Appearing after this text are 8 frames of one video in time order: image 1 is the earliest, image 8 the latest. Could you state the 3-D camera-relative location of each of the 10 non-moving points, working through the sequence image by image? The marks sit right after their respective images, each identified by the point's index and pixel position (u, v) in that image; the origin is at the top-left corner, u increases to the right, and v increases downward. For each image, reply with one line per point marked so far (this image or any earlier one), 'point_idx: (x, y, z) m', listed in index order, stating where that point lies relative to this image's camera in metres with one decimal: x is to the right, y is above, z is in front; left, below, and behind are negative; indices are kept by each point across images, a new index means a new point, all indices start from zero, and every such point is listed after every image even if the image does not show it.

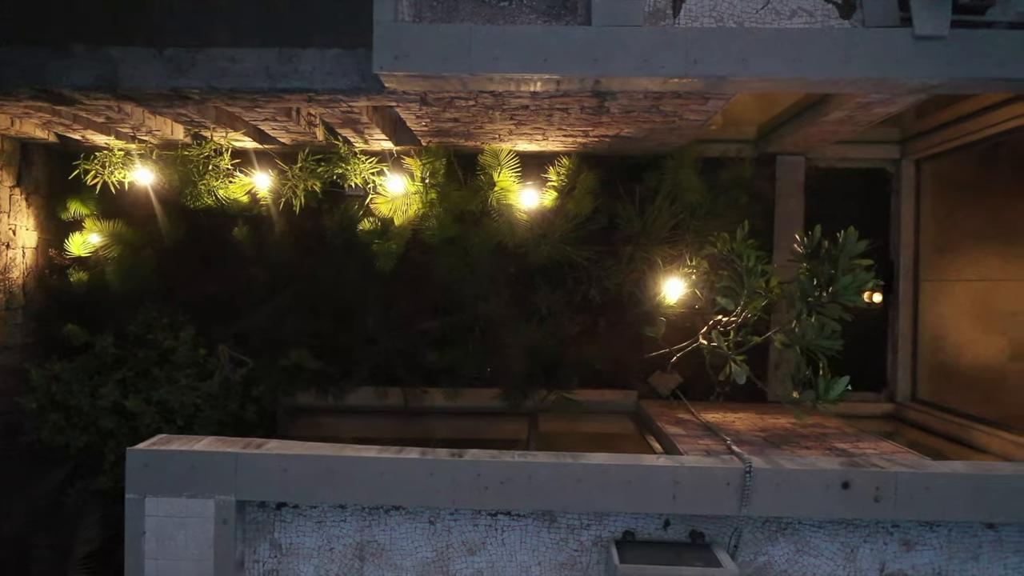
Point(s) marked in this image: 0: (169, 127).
0: (-1.7, +0.8, +5.5) m
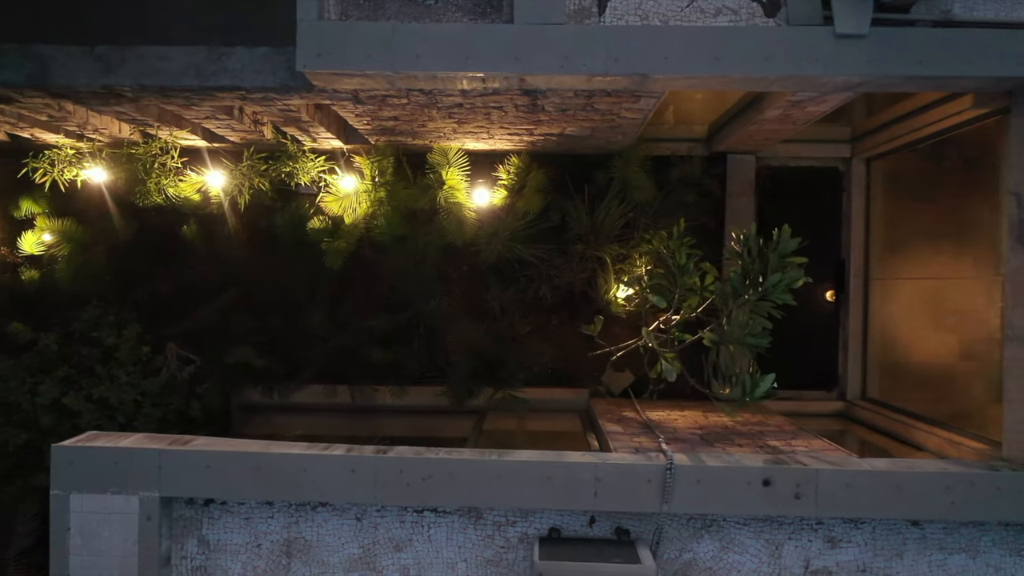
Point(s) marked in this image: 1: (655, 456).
0: (-1.9, +0.8, +5.5) m
1: (+0.5, -0.6, +4.1) m
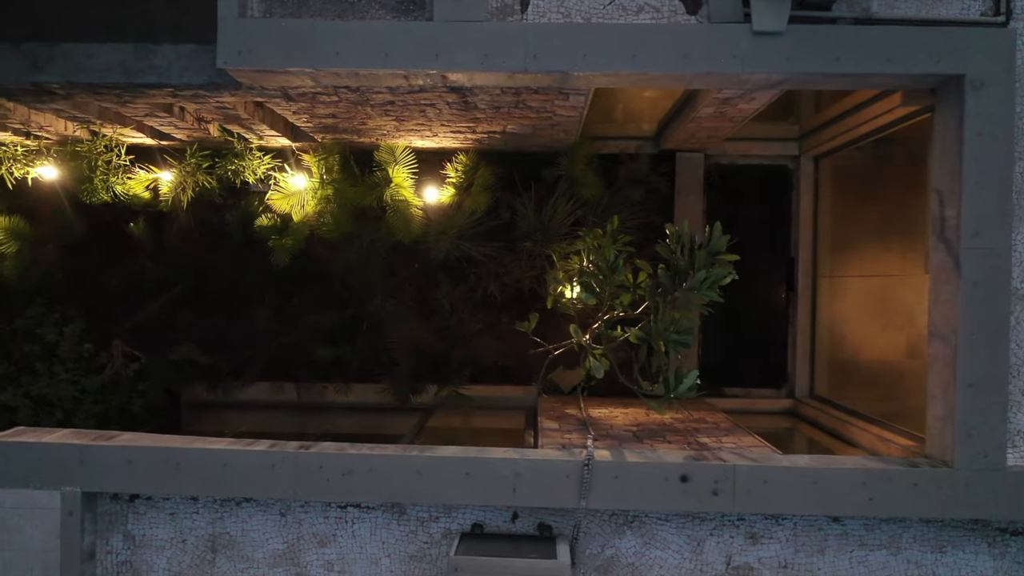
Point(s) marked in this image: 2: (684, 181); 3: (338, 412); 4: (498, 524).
0: (-2.2, +0.8, +5.5) m
1: (+0.2, -0.6, +4.1) m
2: (+1.0, +0.6, +6.3) m
3: (-1.0, -0.7, +6.3) m
4: (-0.1, -0.9, +4.3) m
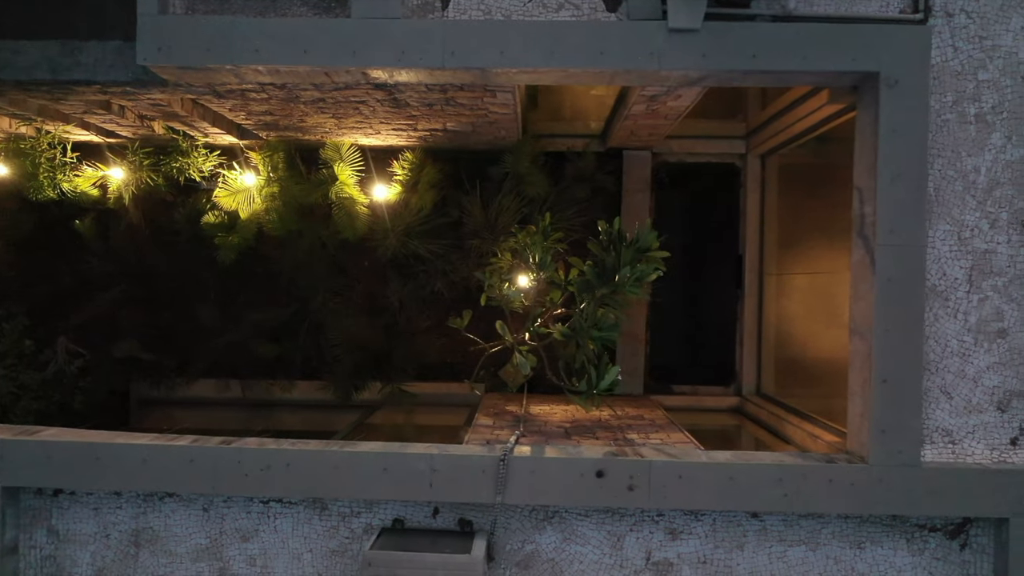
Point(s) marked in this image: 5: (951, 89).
0: (-2.5, +0.8, +5.5) m
1: (-0.1, -0.6, +4.2) m
2: (+0.7, +0.6, +6.3) m
3: (-1.3, -0.7, +6.3) m
4: (-0.4, -0.9, +4.3) m
5: (+1.6, +0.7, +4.2) m
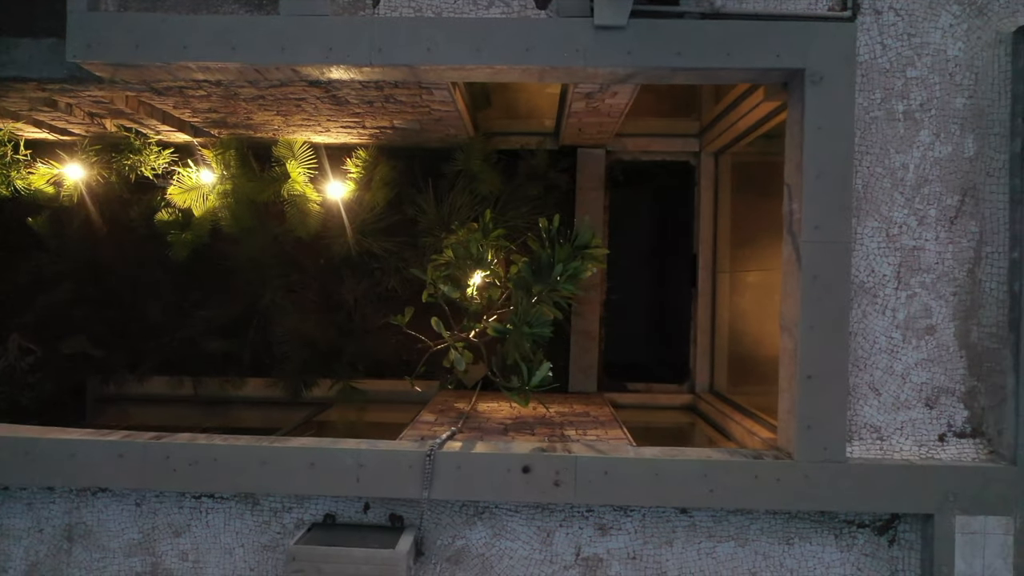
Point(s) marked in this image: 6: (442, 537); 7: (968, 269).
0: (-2.8, +0.8, +5.6) m
1: (-0.3, -0.6, +4.2) m
2: (+0.4, +0.6, +6.3) m
3: (-1.6, -0.7, +6.3) m
4: (-0.6, -0.9, +4.3) m
5: (+1.4, +0.8, +4.2) m
6: (-0.3, -1.0, +4.3) m
7: (+1.7, +0.1, +4.2) m
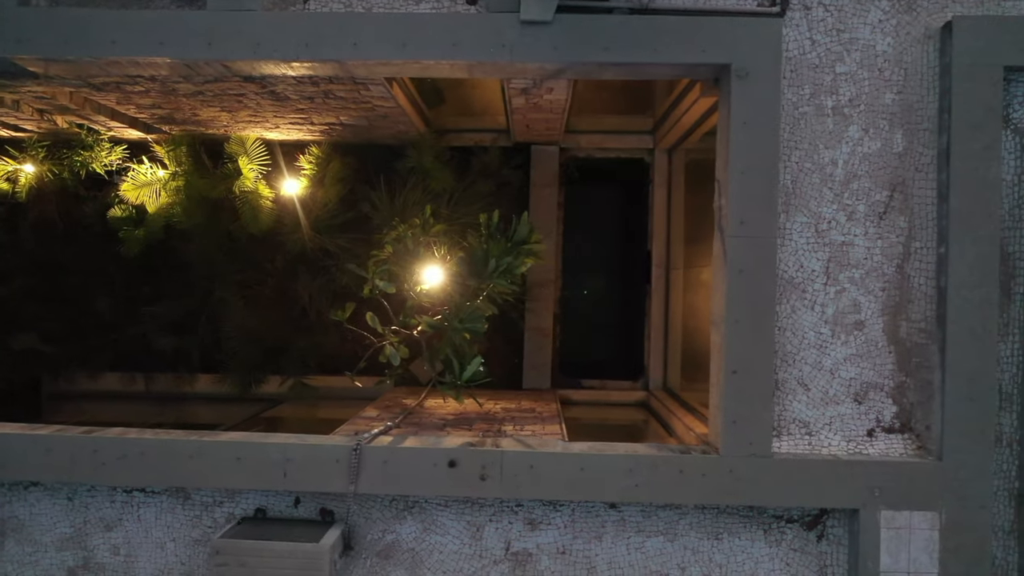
0: (-3.0, +0.9, +5.6) m
1: (-0.6, -0.6, +4.2) m
2: (+0.2, +0.6, +6.3) m
3: (-1.8, -0.6, +6.3) m
4: (-0.9, -0.9, +4.3) m
5: (+1.1, +0.8, +4.2) m
6: (-0.5, -0.9, +4.3) m
7: (+1.4, +0.1, +4.2) m
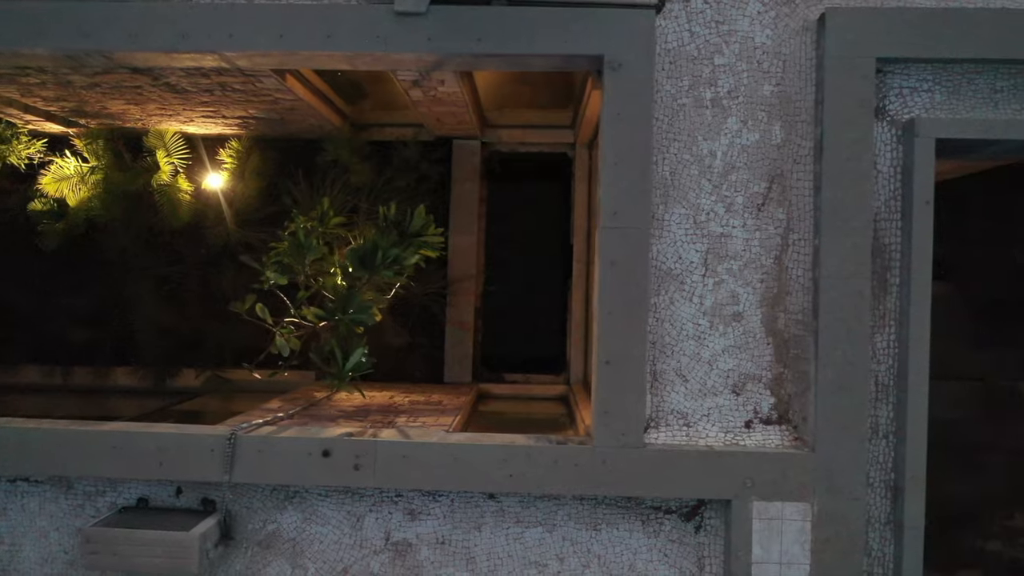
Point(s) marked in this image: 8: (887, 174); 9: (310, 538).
0: (-3.5, +0.9, +5.6) m
1: (-1.1, -0.5, +4.2) m
2: (-0.3, +0.7, +6.4) m
3: (-2.3, -0.6, +6.3) m
4: (-1.4, -0.8, +4.3) m
5: (+0.7, +0.8, +4.2) m
6: (-1.0, -0.9, +4.3) m
7: (+1.0, +0.1, +4.2) m
8: (+1.4, +0.4, +4.1) m
9: (-0.8, -1.0, +4.3) m
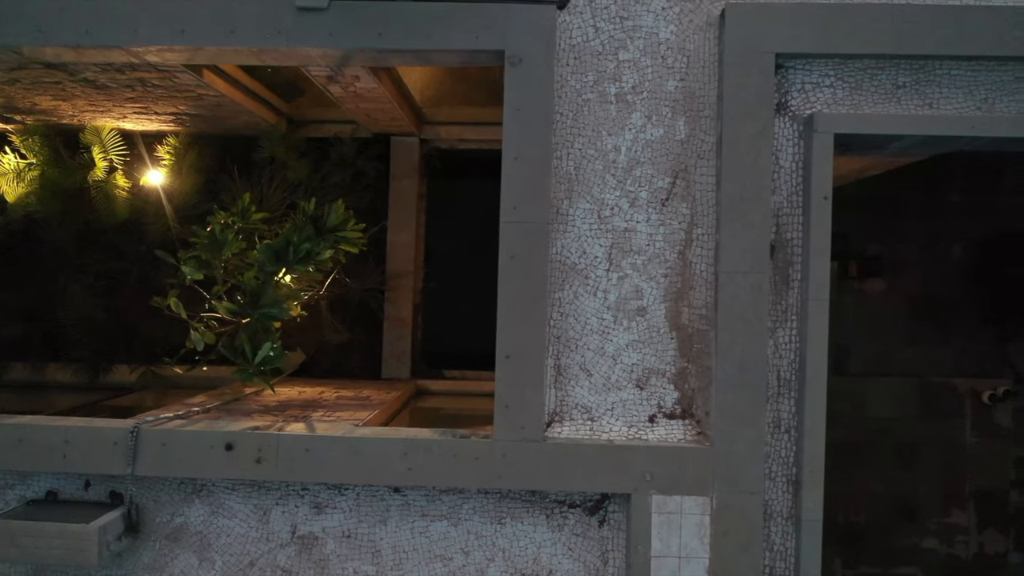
0: (-3.9, +0.9, +5.6) m
1: (-1.4, -0.5, +4.2) m
2: (-0.6, +0.7, +6.4) m
3: (-2.6, -0.6, +6.4) m
4: (-1.7, -0.8, +4.3) m
5: (+0.3, +0.8, +4.2) m
6: (-1.4, -0.9, +4.3) m
7: (+0.6, +0.1, +4.2) m
8: (+1.0, +0.4, +4.2) m
9: (-1.1, -0.9, +4.3) m
